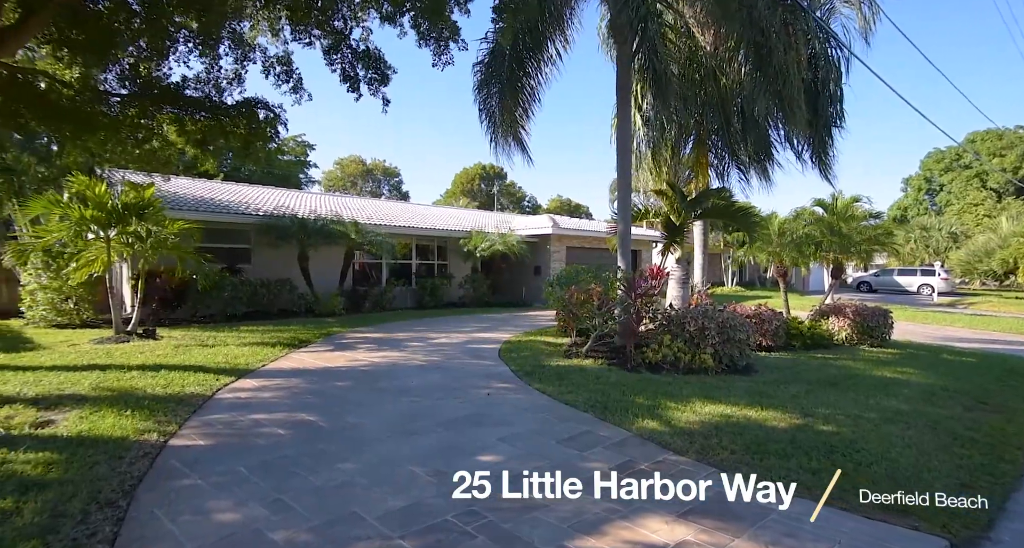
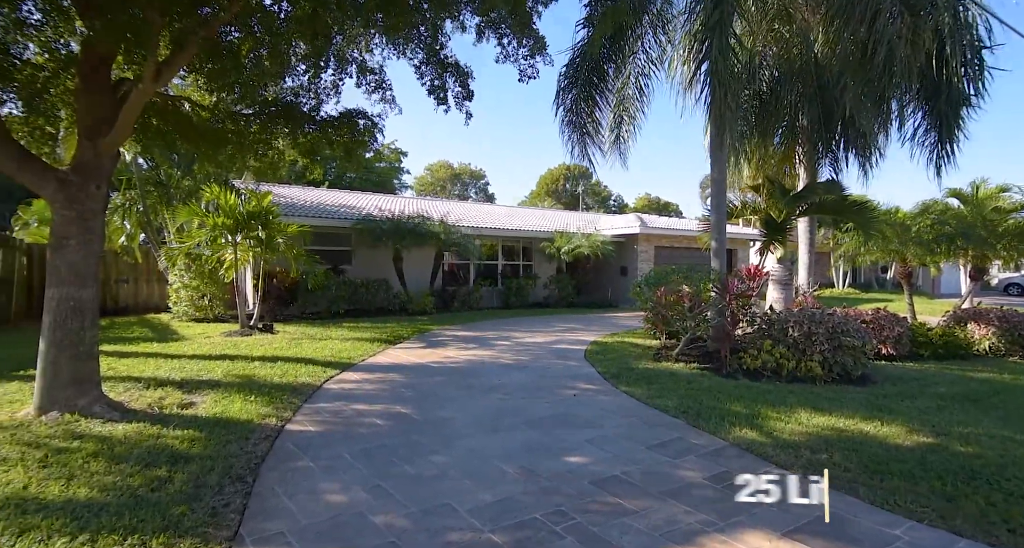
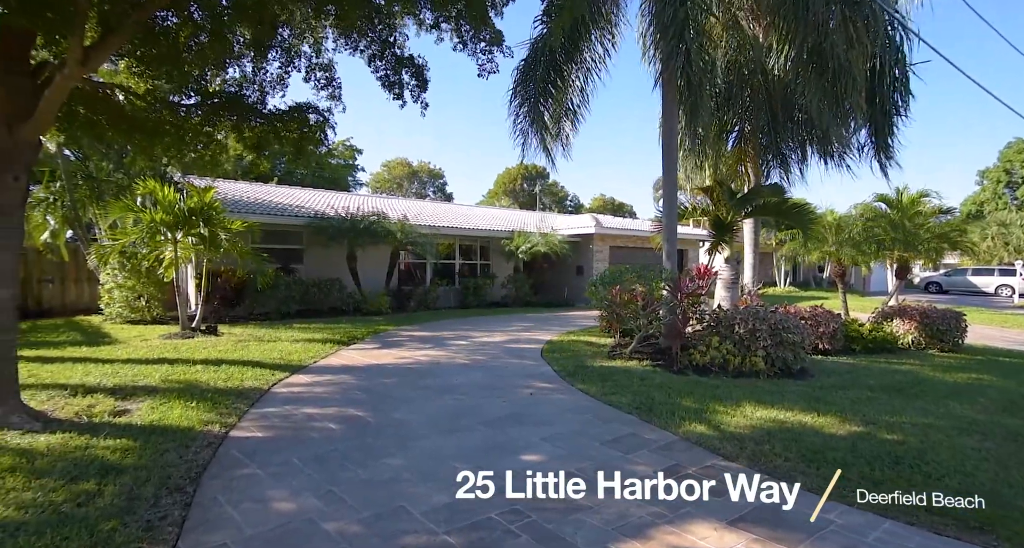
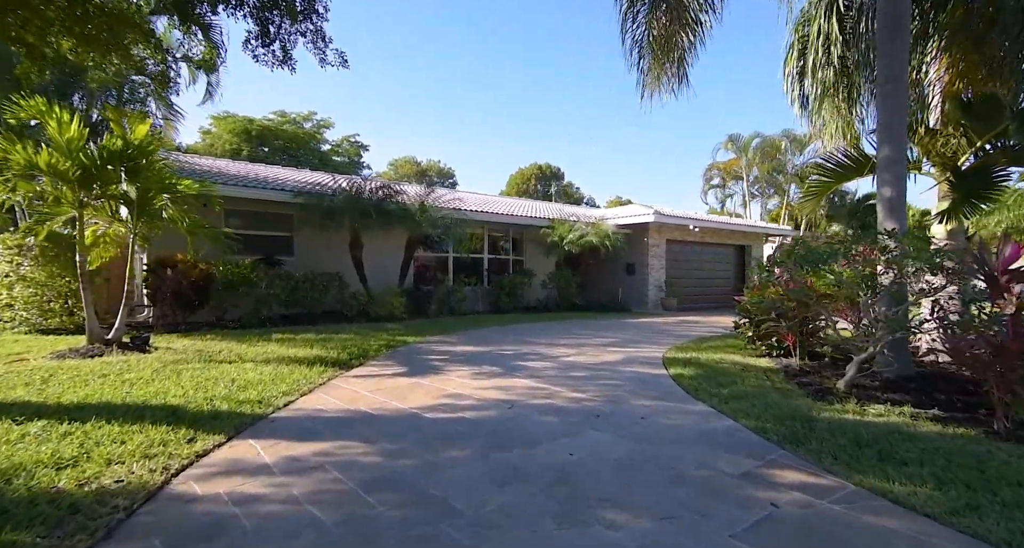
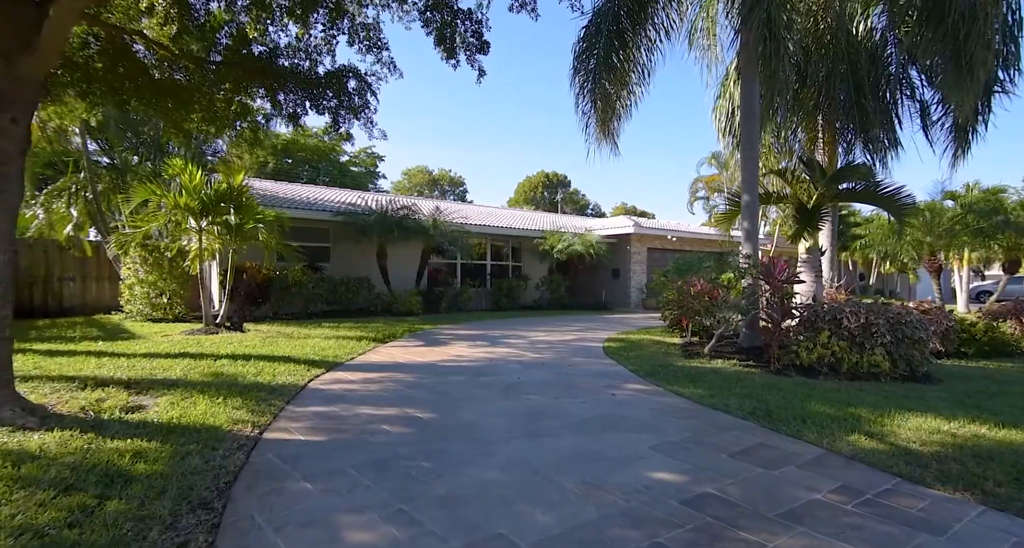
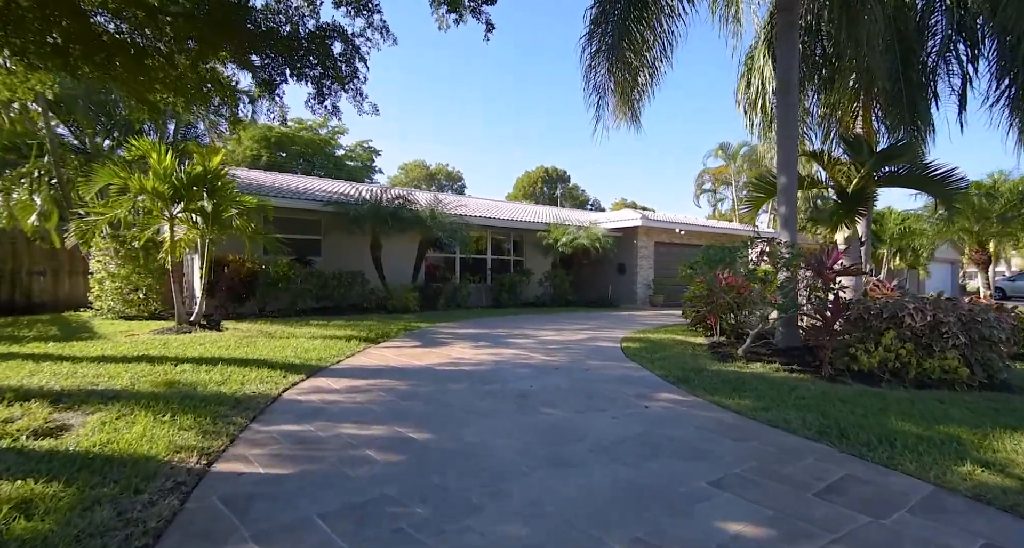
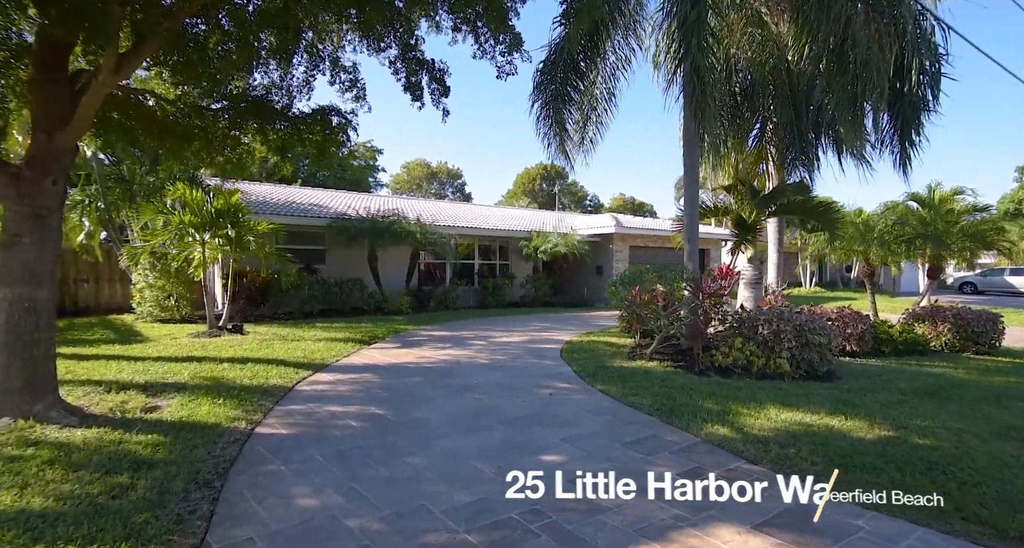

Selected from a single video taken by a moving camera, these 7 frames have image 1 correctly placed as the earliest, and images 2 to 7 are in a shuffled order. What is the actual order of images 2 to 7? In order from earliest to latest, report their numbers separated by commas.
3, 7, 2, 5, 6, 4
